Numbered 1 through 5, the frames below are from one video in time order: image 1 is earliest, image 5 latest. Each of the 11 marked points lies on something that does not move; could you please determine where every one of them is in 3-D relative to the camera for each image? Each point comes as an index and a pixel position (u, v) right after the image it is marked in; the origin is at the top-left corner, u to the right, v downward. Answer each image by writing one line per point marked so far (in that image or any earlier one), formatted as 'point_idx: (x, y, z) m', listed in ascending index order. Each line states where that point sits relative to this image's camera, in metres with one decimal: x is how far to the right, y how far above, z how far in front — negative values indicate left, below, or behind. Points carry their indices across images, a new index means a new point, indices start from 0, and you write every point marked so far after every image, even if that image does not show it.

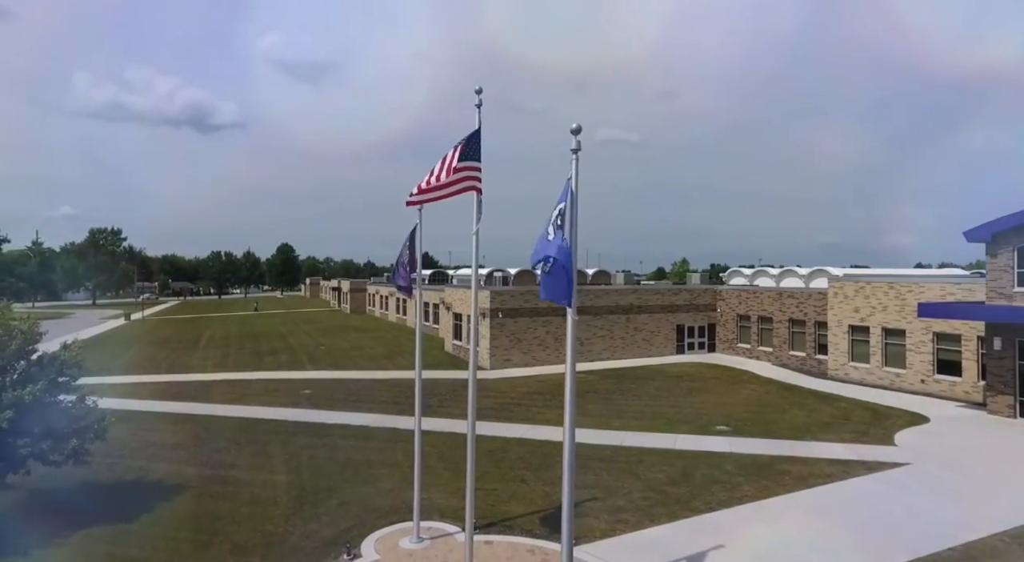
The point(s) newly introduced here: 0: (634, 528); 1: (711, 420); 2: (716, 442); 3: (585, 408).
0: (+2.3, -4.6, +12.1) m
1: (+5.5, -3.8, +18.1) m
2: (+5.1, -4.0, +16.4) m
3: (+2.1, -3.6, +18.8) m
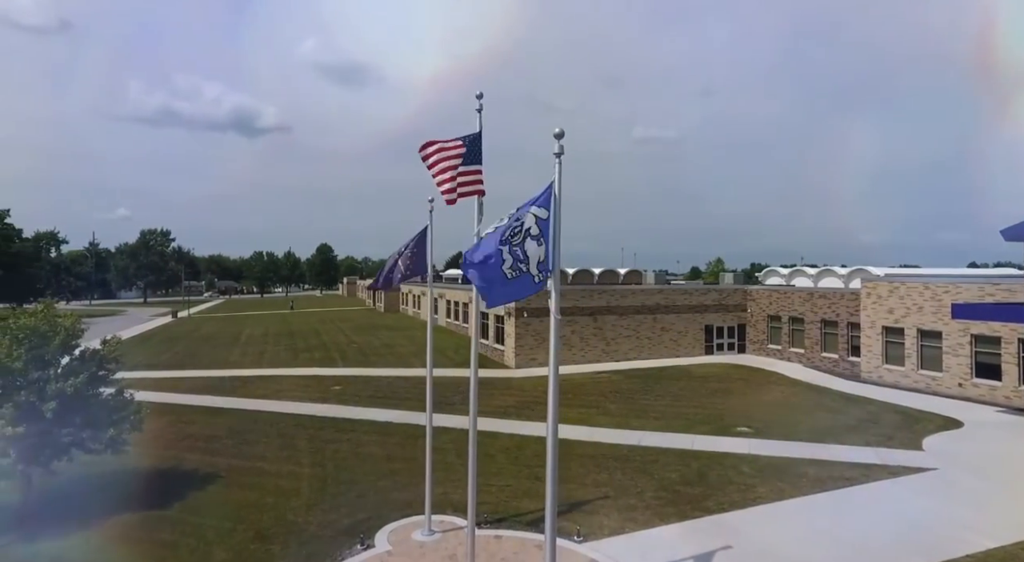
0: (+2.5, -4.6, +12.3) m
1: (+6.1, -3.8, +18.0) m
2: (+5.6, -4.0, +16.3) m
3: (+2.7, -3.6, +18.9) m
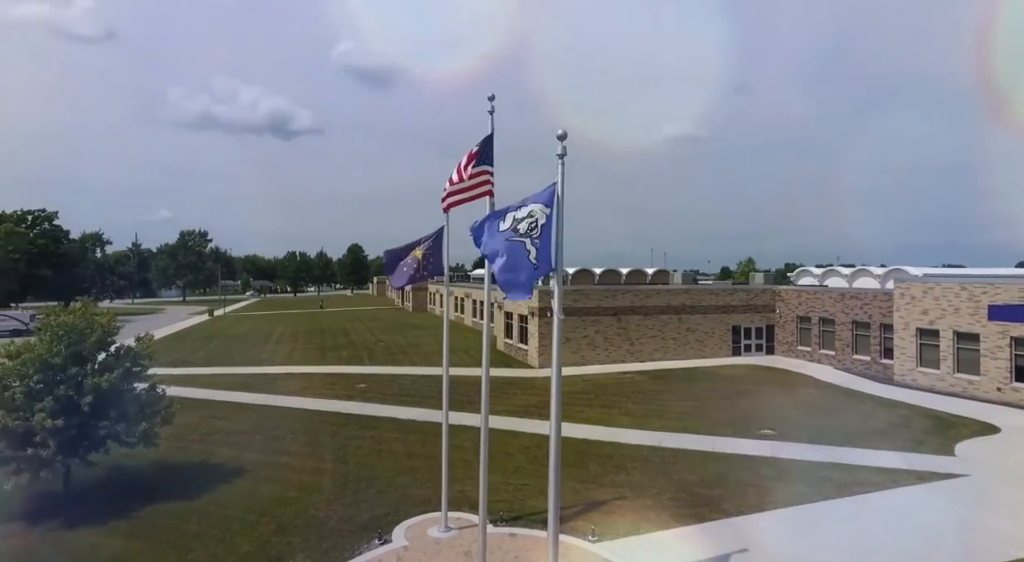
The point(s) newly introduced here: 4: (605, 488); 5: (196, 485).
0: (+2.8, -4.6, +12.2) m
1: (+6.6, -3.8, +17.8) m
2: (+6.1, -4.1, +16.2) m
3: (+3.3, -3.6, +18.9) m
4: (+2.0, -4.4, +14.0) m
5: (-6.8, -4.4, +14.0) m
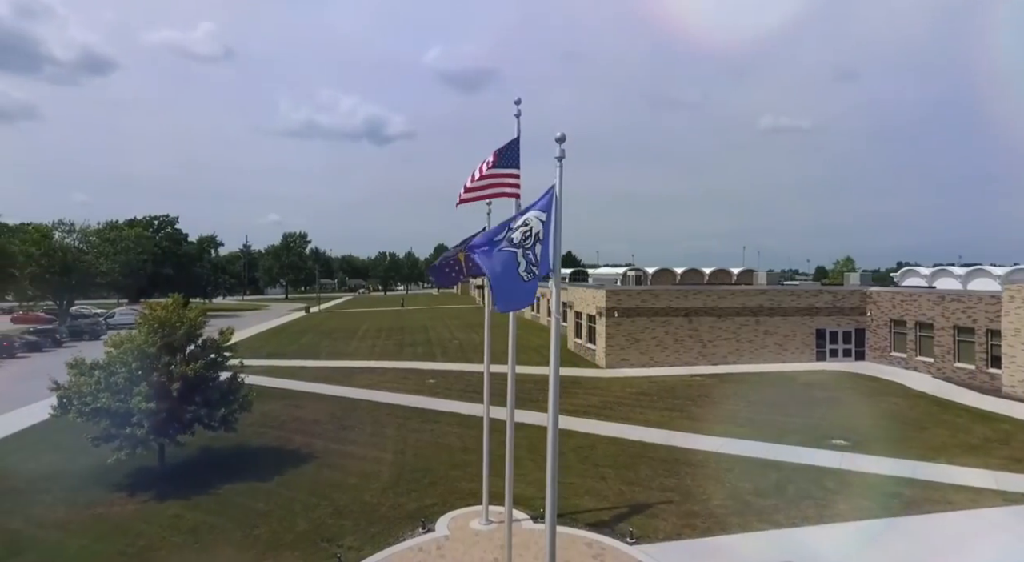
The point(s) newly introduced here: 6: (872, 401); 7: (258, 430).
0: (+3.5, -4.7, +12.0) m
1: (+8.2, -3.9, +16.8) m
2: (+7.4, -4.1, +15.3) m
3: (+5.1, -3.7, +18.5) m
4: (+3.0, -4.5, +13.9) m
5: (-5.7, -4.4, +15.3) m
6: (+10.6, -3.5, +19.2) m
7: (-6.8, -4.0, +17.5) m
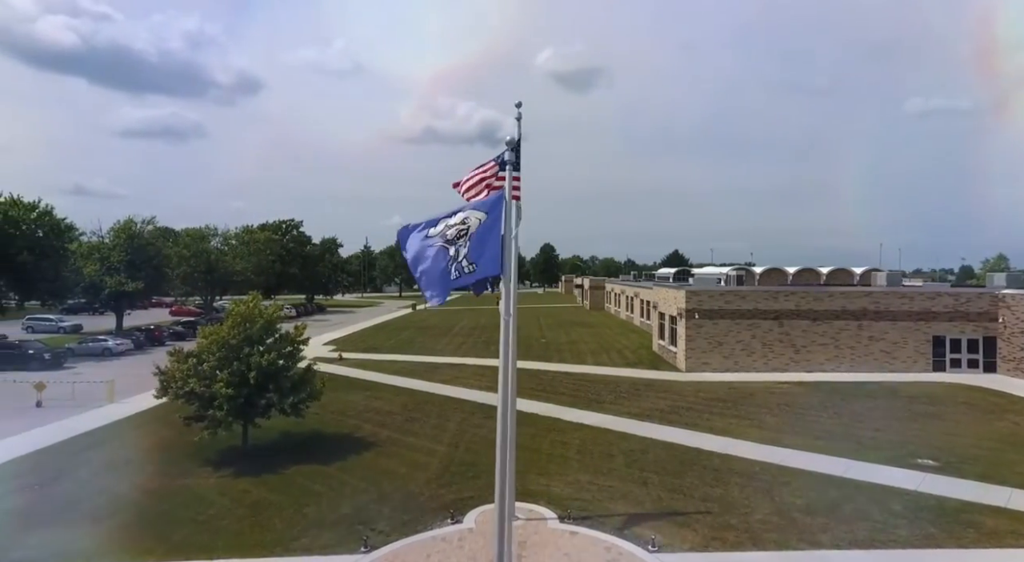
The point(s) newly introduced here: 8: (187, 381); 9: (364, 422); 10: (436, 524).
0: (+3.8, -4.6, +11.3) m
1: (+9.4, -3.9, +15.0) m
2: (+8.3, -4.1, +13.7) m
3: (+6.7, -3.7, +17.3) m
4: (+3.7, -4.4, +13.2) m
5: (-4.5, -4.3, +16.5) m
6: (+12.2, -3.6, +16.8) m
7: (-5.1, -3.9, +18.8) m
8: (-7.9, -2.4, +15.9) m
9: (-4.2, -4.0, +18.4) m
10: (-1.5, -4.7, +12.8) m
